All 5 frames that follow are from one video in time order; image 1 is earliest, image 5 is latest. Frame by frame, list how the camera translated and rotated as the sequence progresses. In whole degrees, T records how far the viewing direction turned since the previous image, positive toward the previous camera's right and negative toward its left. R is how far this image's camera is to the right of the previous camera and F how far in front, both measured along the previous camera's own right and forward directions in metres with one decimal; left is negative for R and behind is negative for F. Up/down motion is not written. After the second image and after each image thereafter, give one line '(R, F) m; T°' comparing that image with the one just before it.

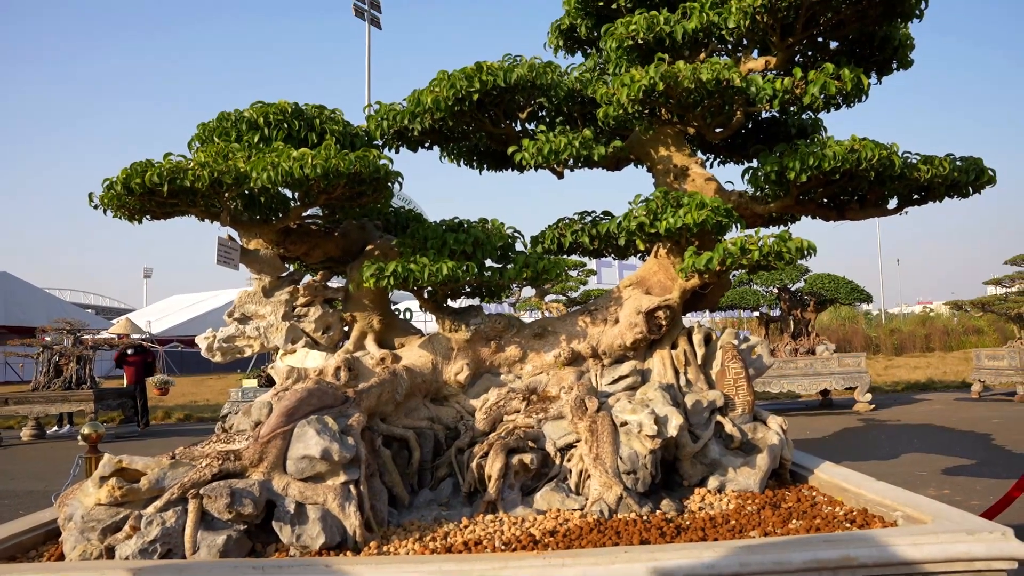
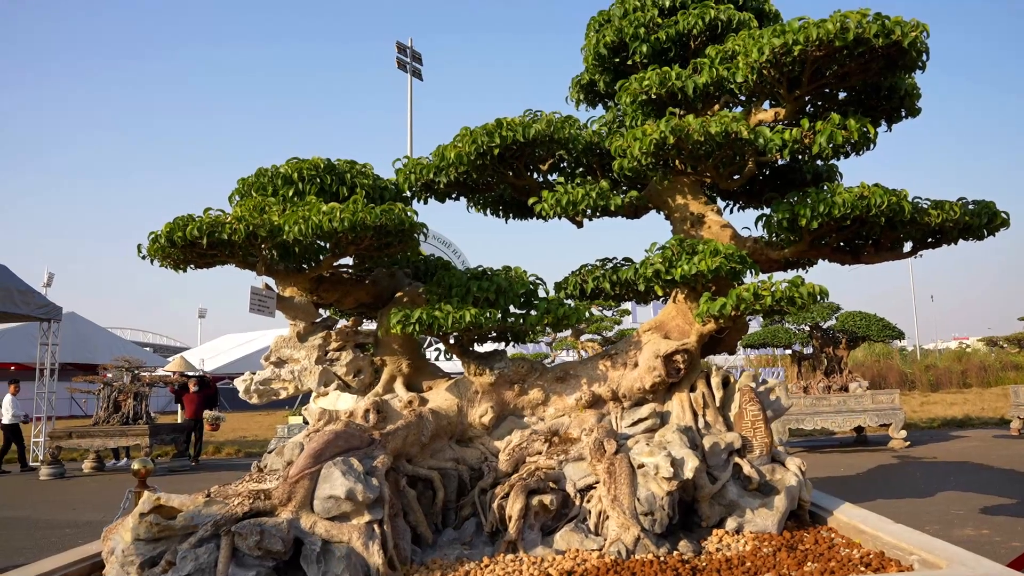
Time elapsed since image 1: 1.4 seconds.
(+0.1, -0.2) m; -3°
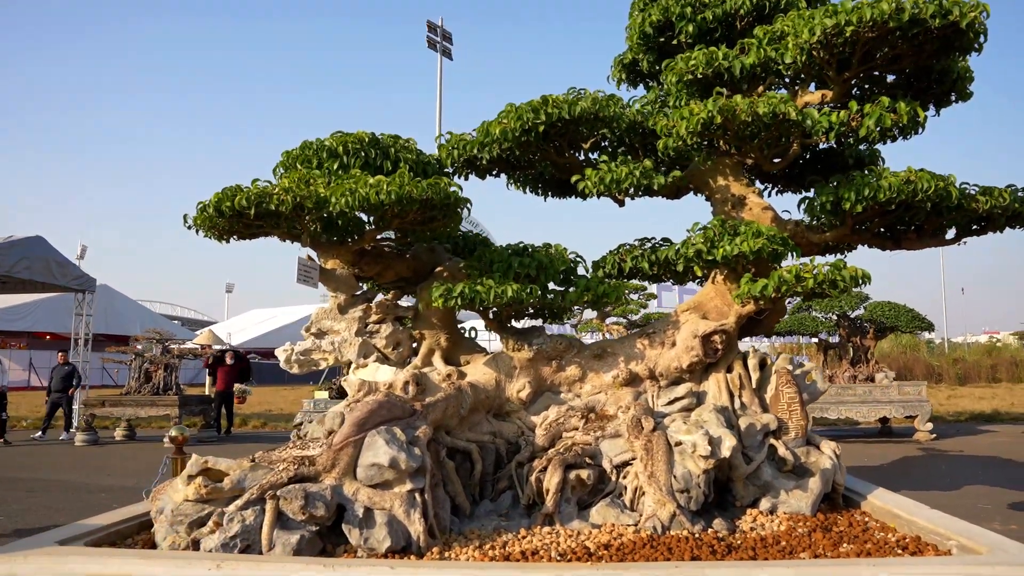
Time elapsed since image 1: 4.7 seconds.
(-0.2, -0.1) m; -2°
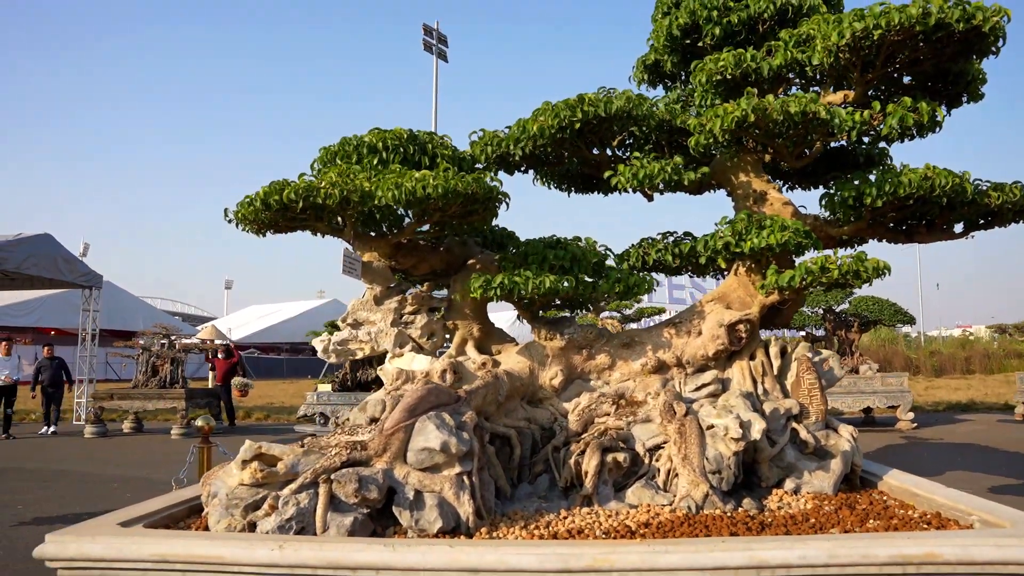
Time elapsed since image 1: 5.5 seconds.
(-0.5, -0.2) m; +2°
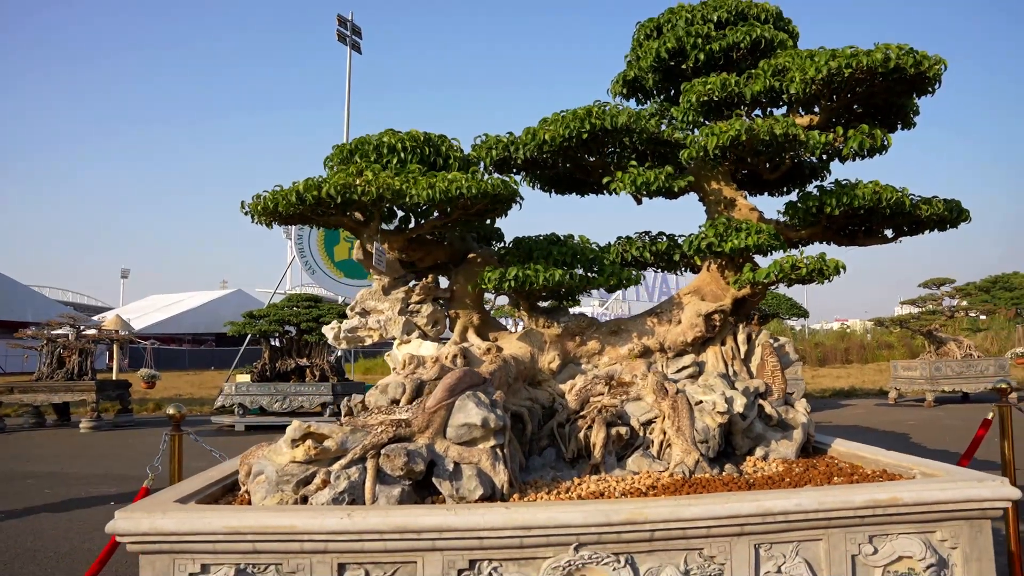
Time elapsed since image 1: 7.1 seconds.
(-1.2, -0.5) m; +9°
